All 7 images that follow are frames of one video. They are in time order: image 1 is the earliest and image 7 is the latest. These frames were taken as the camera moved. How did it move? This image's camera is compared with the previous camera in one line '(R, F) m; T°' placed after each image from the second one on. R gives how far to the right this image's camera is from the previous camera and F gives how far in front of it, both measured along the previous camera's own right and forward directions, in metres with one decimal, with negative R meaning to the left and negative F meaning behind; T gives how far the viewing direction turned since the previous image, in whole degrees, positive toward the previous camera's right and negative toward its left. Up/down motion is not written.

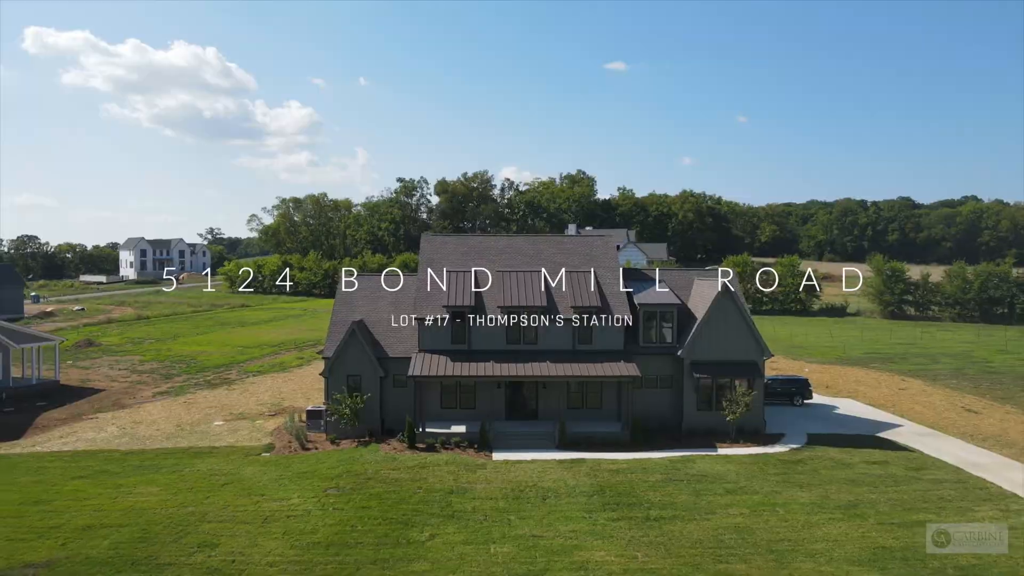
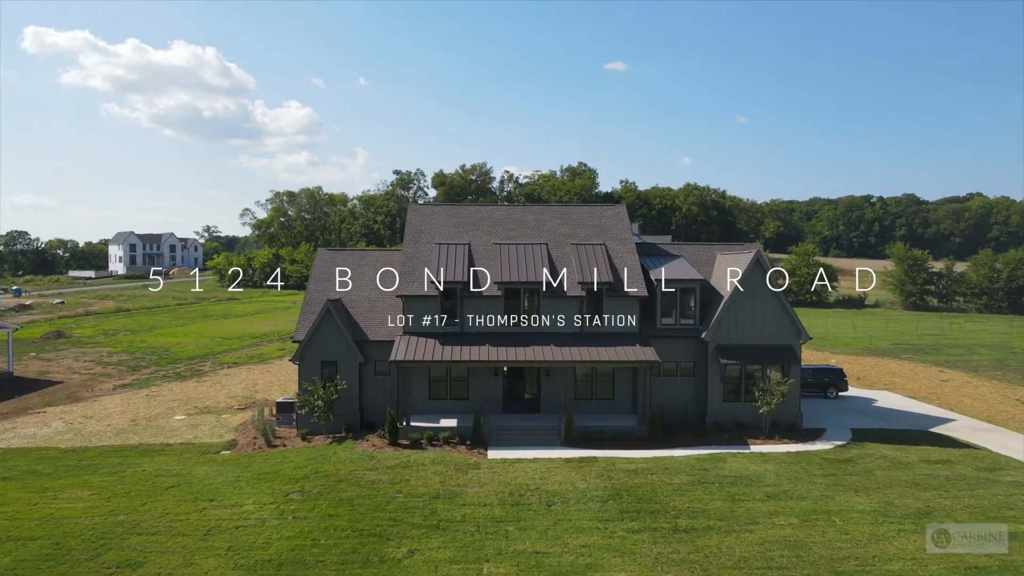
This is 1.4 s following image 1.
(0.0, +3.7) m; 0°
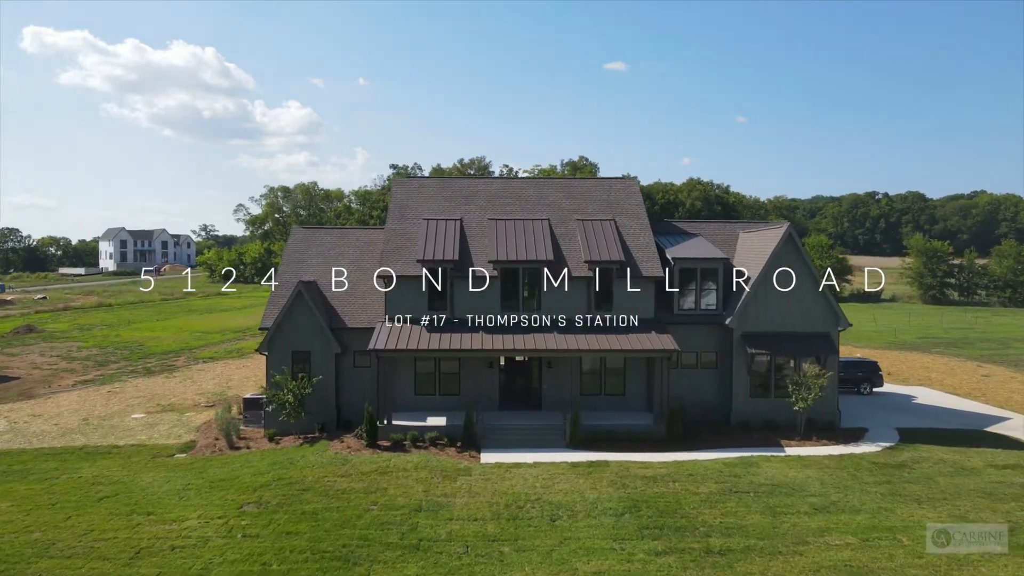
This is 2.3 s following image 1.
(+0.1, +3.0) m; 0°
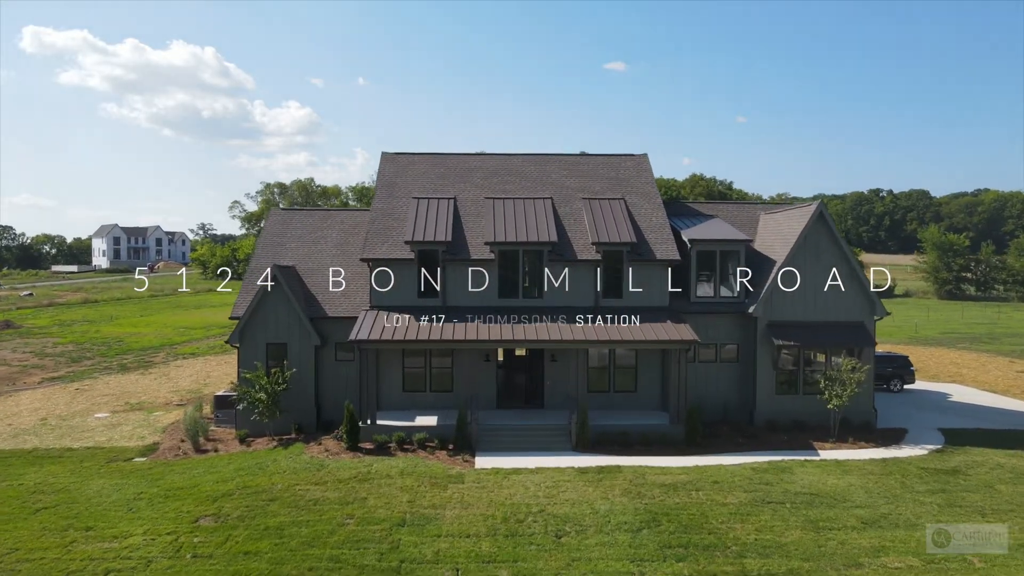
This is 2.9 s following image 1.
(0.0, +2.2) m; 0°
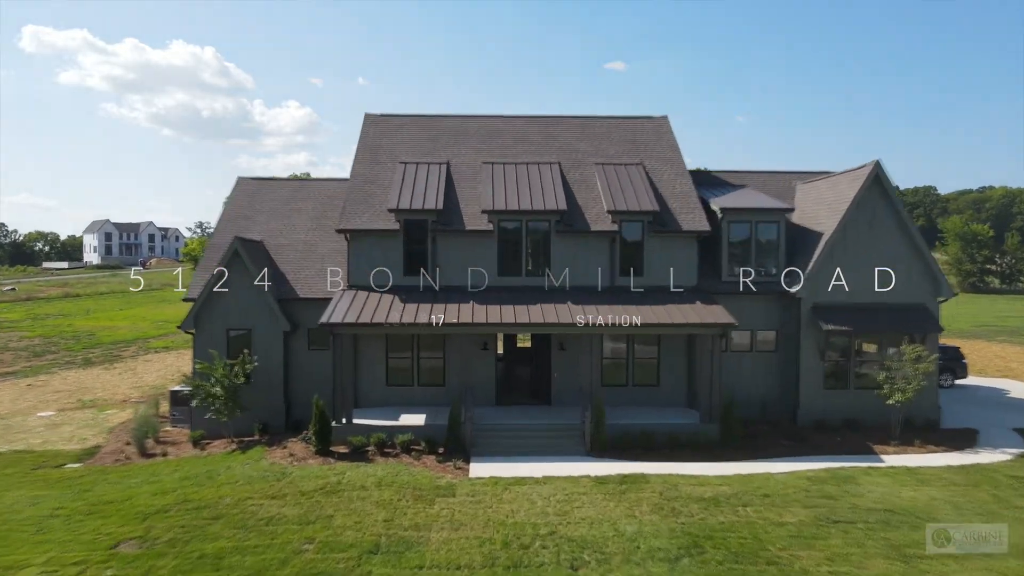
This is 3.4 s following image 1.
(0.0, +2.8) m; 0°
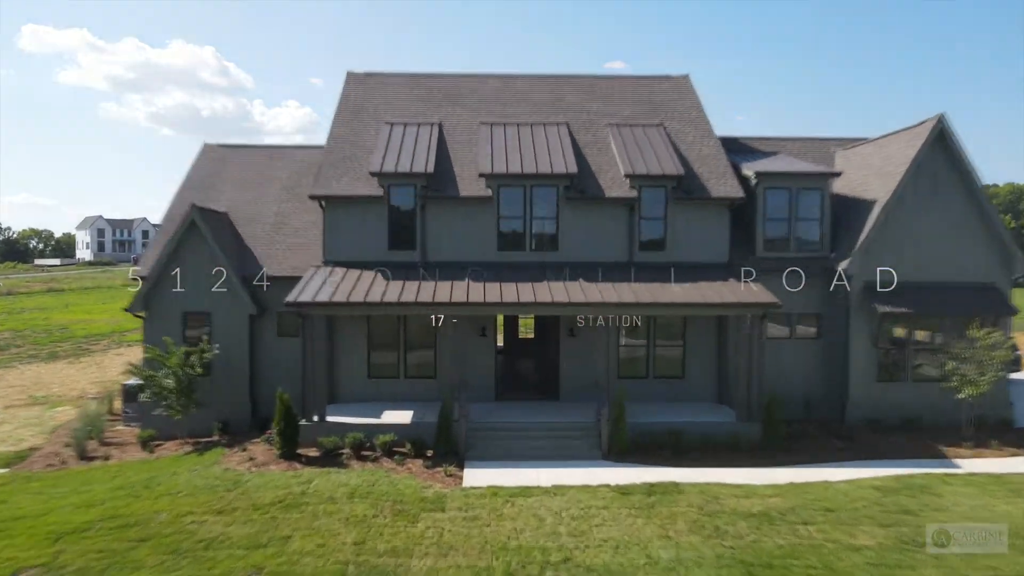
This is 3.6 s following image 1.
(0.0, +2.3) m; 0°
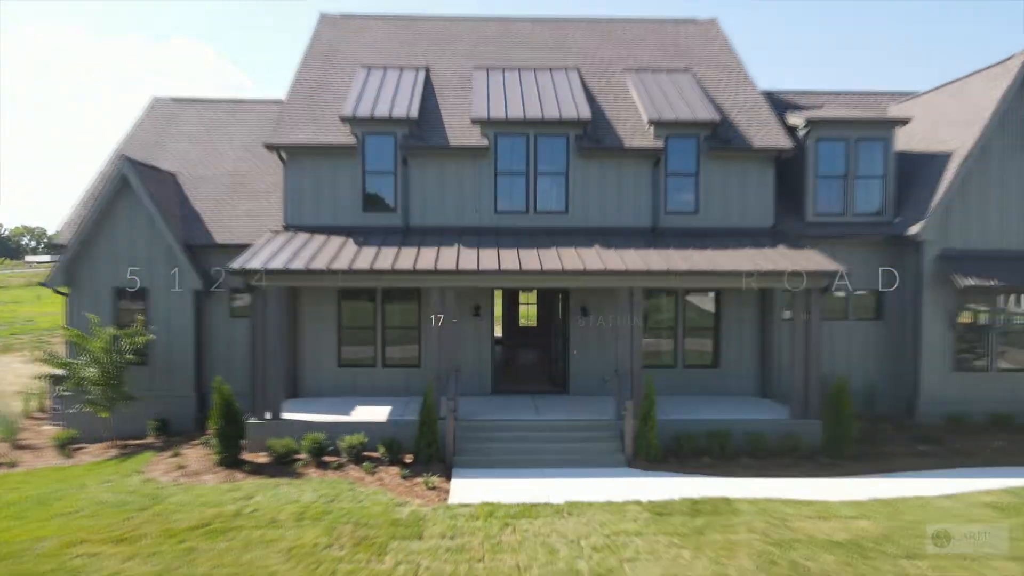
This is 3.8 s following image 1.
(0.0, +2.5) m; 0°
